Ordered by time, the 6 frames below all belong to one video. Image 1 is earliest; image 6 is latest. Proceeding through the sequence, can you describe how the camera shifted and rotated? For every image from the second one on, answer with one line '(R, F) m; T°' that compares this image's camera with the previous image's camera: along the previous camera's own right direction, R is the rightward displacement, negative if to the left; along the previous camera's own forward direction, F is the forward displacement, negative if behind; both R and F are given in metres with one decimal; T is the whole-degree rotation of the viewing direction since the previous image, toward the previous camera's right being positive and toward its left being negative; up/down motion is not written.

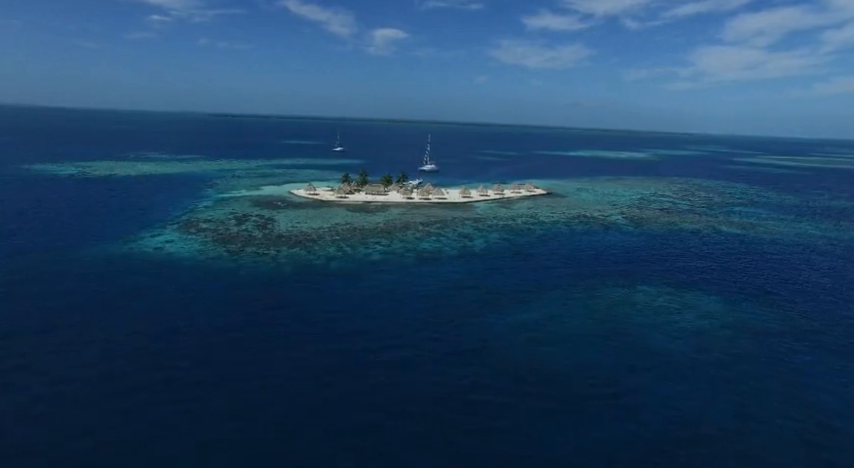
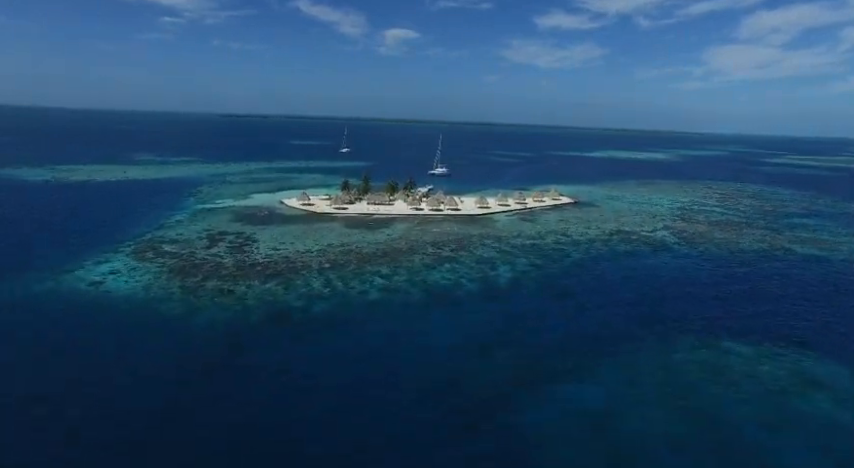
(-0.1, +7.2) m; -1°
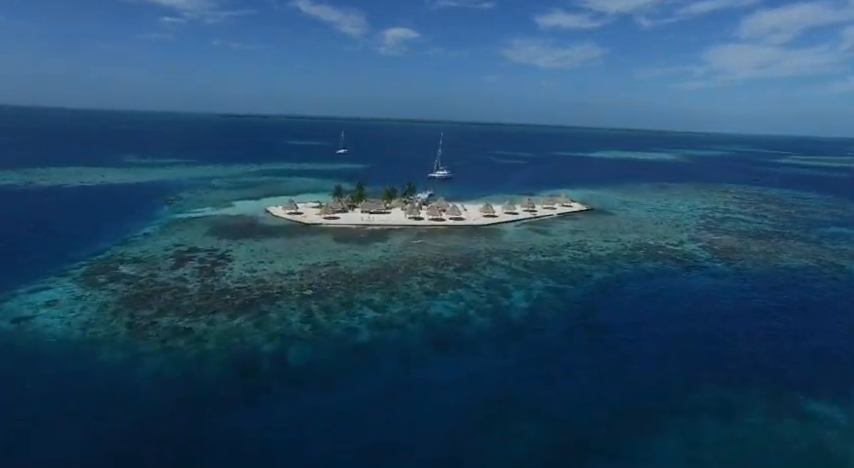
(0.0, +4.4) m; 0°
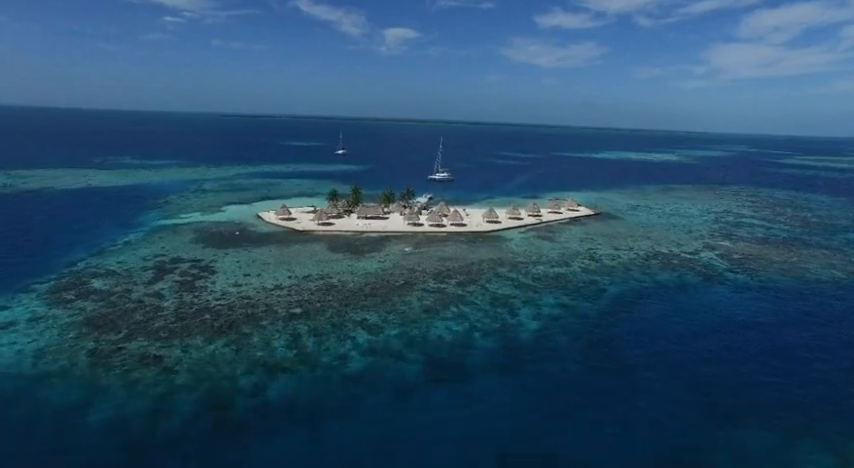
(0.0, +2.3) m; 0°
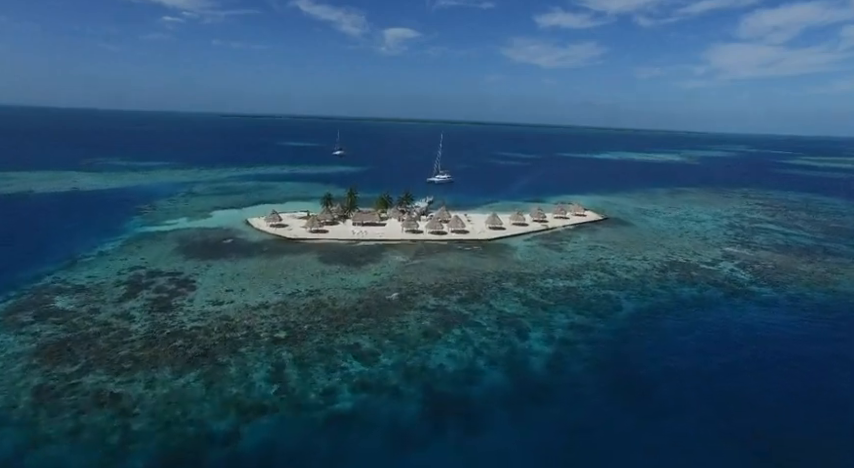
(0.0, +2.3) m; 0°
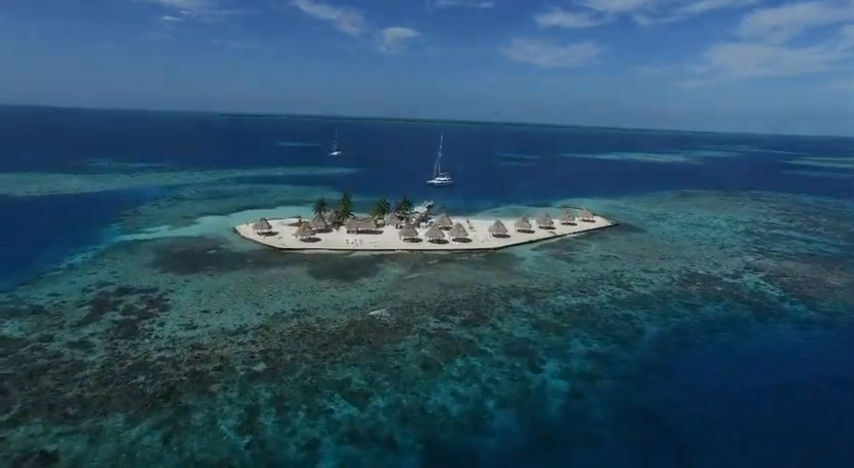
(0.0, +2.6) m; 0°
